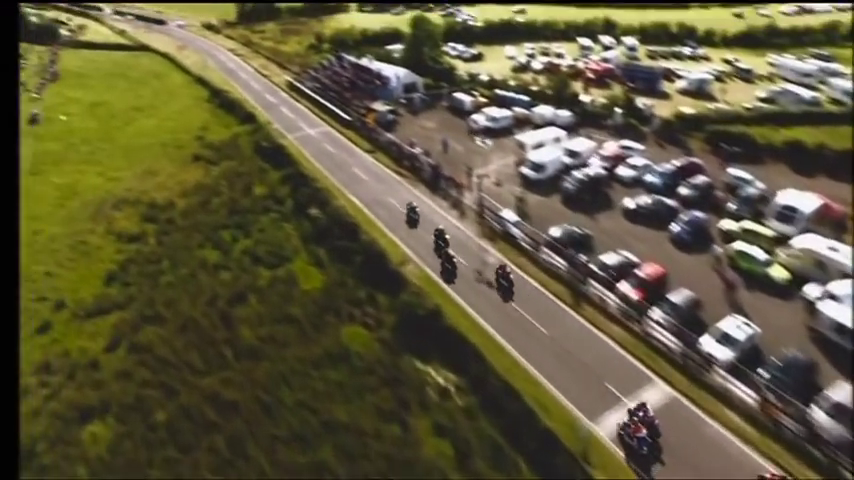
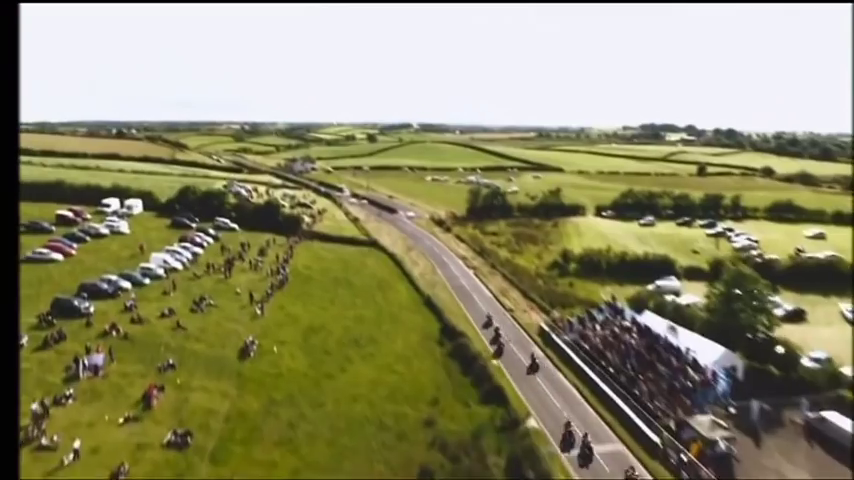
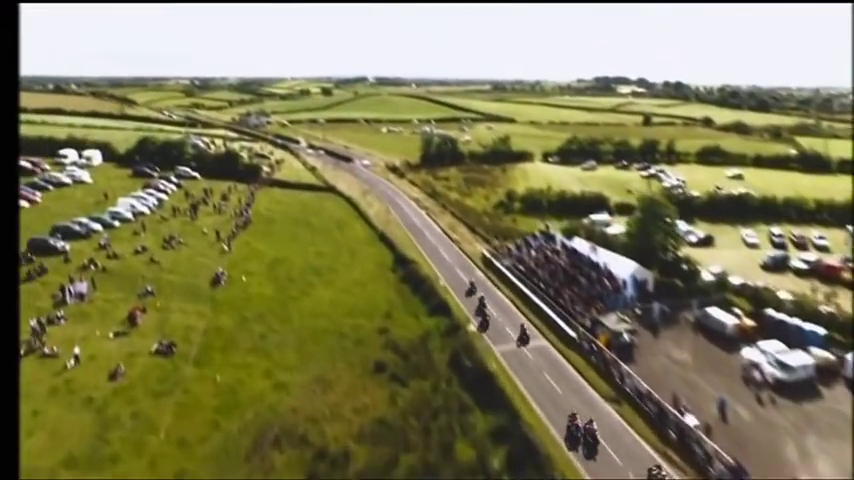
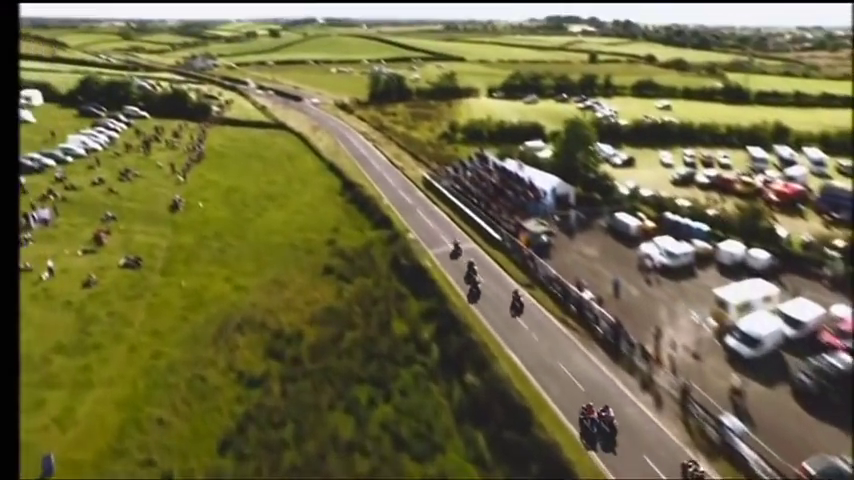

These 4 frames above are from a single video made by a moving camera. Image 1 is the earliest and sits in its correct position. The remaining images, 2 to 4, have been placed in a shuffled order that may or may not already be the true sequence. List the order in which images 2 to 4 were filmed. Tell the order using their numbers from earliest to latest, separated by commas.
4, 3, 2
